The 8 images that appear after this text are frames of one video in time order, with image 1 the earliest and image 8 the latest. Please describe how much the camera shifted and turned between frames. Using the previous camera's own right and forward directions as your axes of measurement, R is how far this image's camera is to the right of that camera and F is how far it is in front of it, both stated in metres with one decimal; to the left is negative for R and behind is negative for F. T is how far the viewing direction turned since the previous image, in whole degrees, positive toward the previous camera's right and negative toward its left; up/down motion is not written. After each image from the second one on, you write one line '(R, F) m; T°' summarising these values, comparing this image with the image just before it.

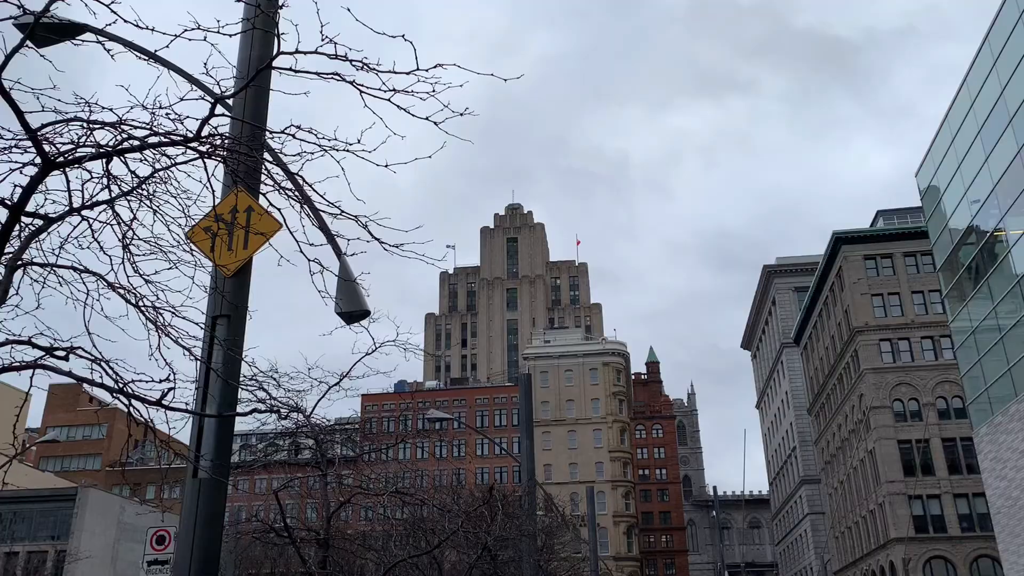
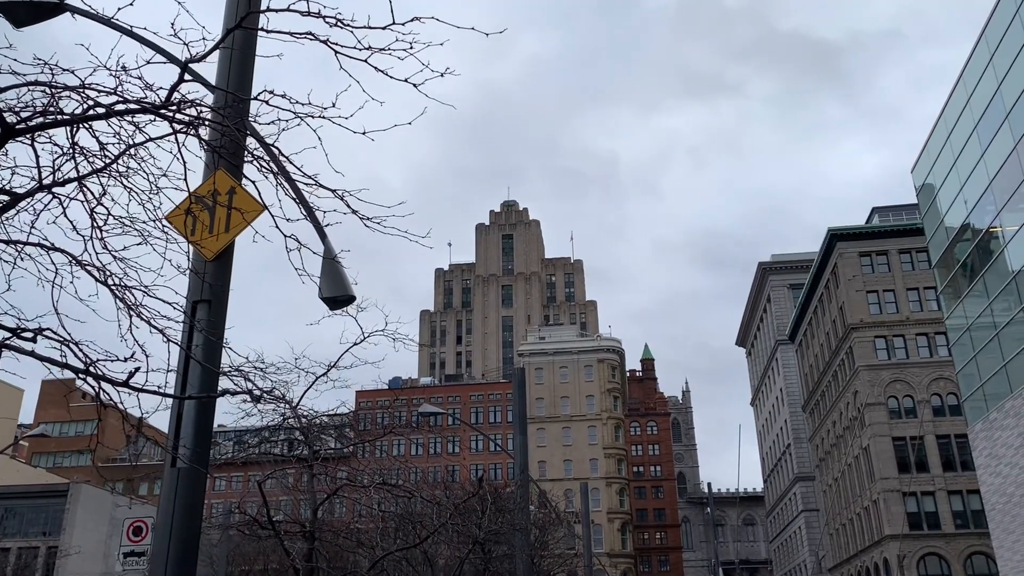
(0.0, +0.2) m; 0°
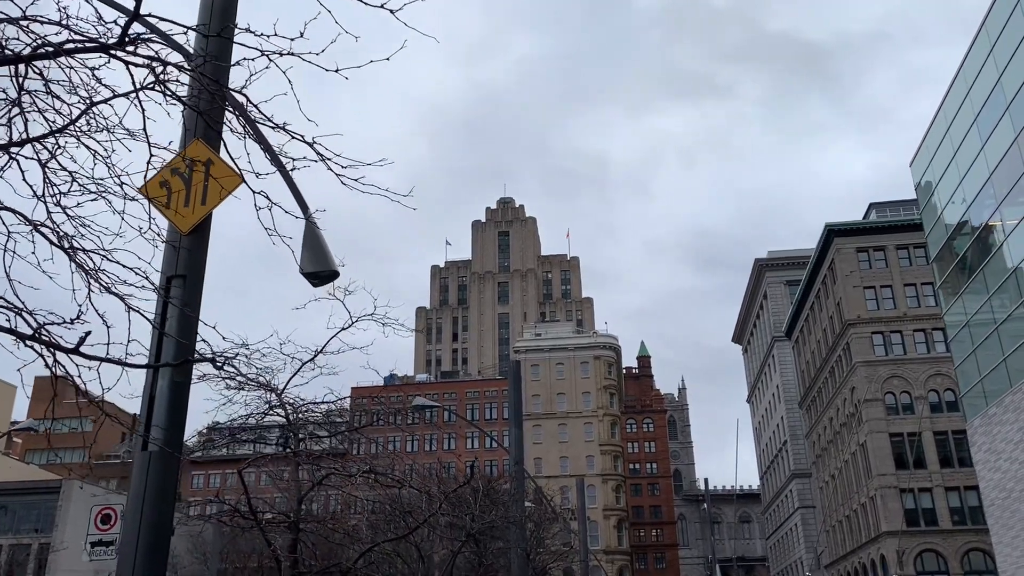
(0.0, +0.3) m; 0°
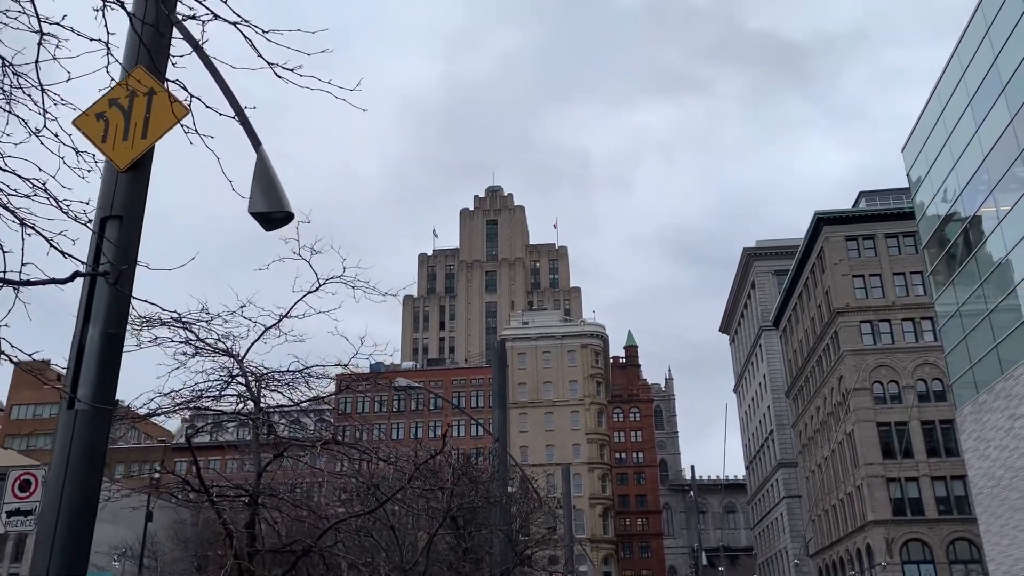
(+0.1, +0.6) m; +1°
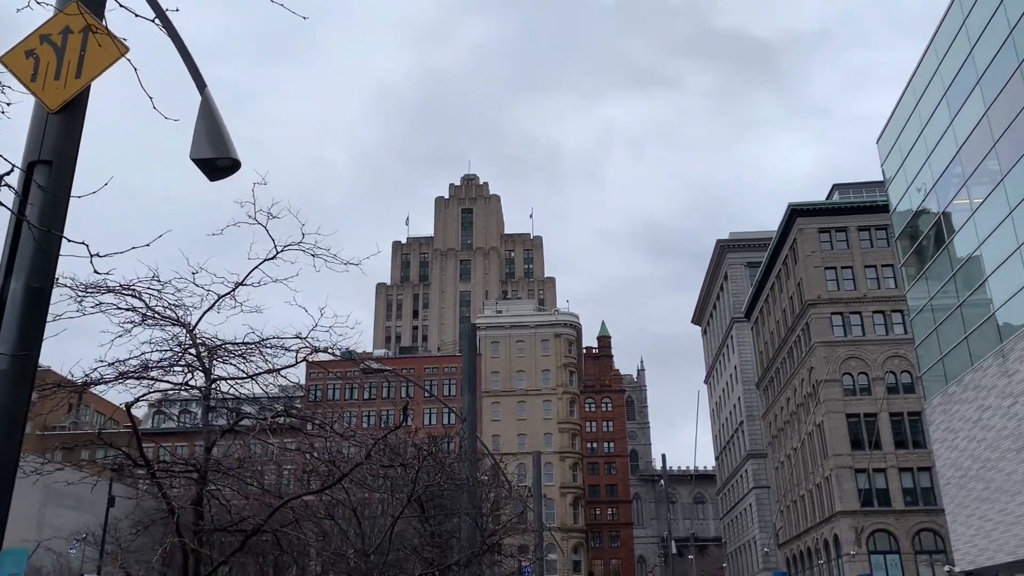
(+0.1, +0.4) m; +2°
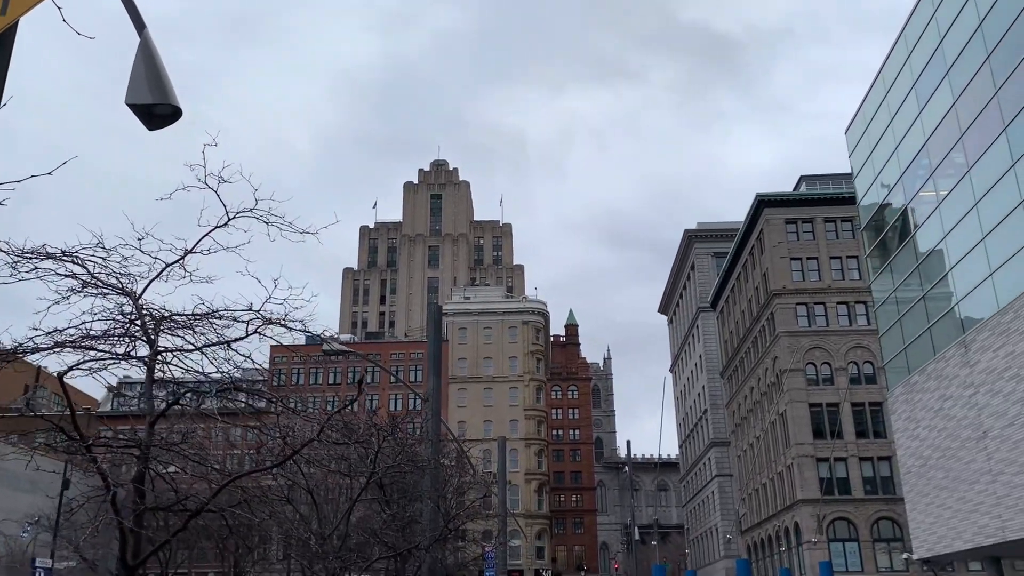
(0.0, +0.3) m; +2°
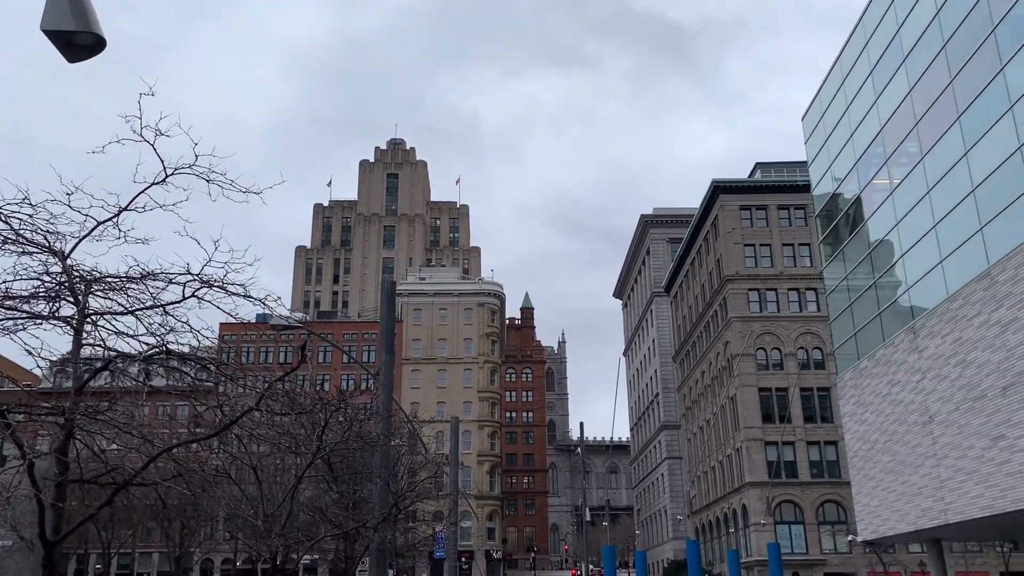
(0.0, +0.3) m; +3°
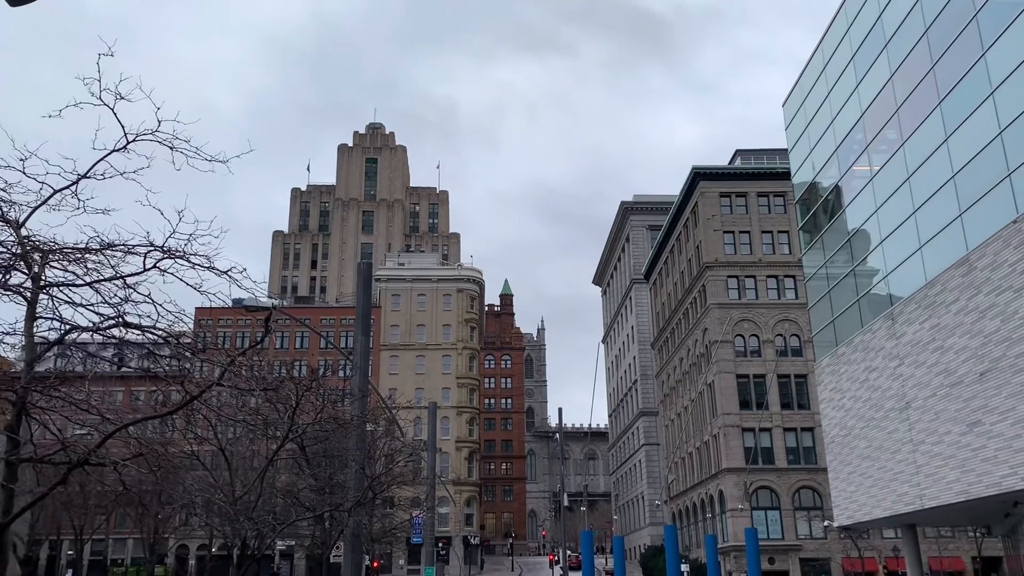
(0.0, +0.2) m; +1°
